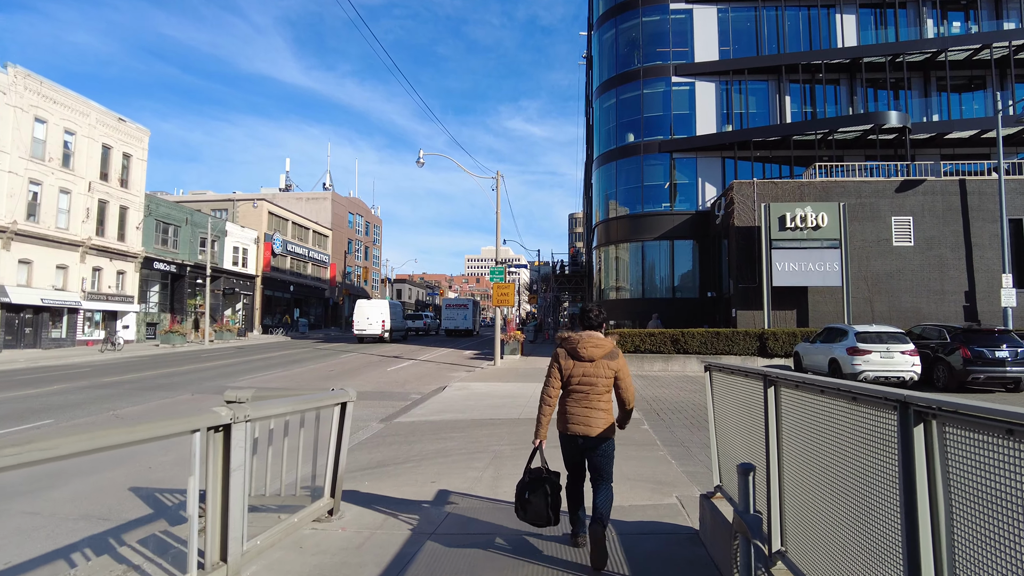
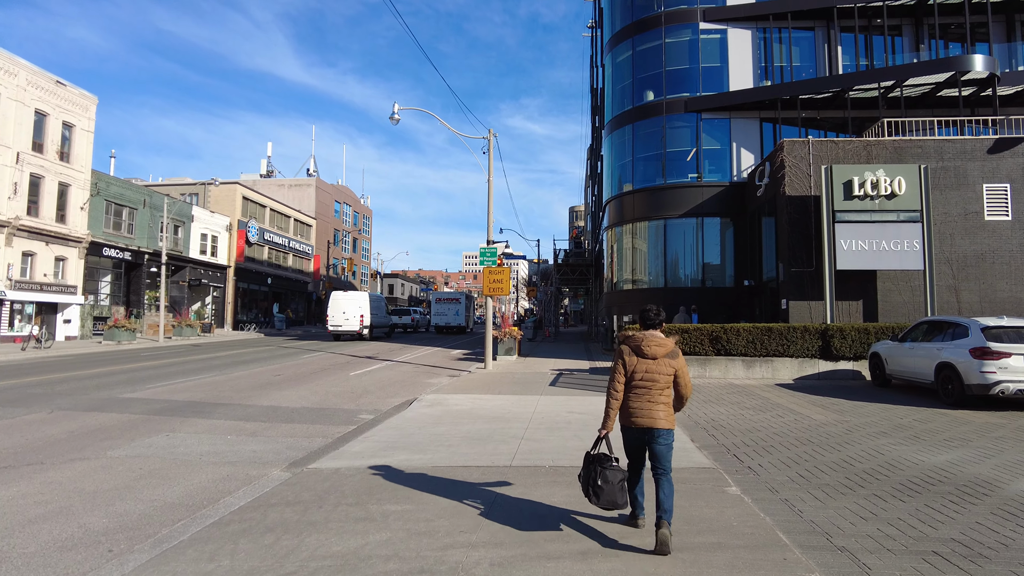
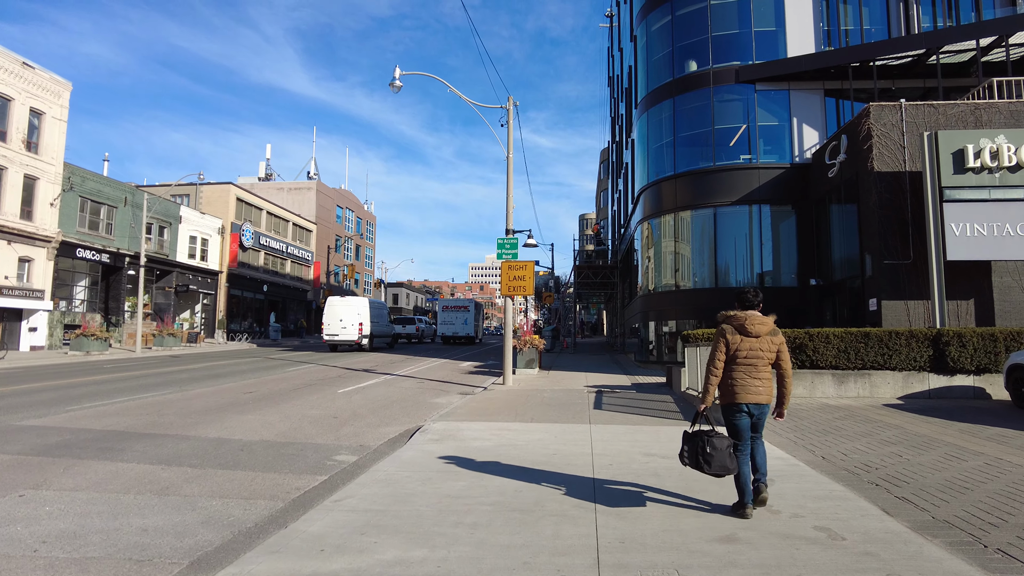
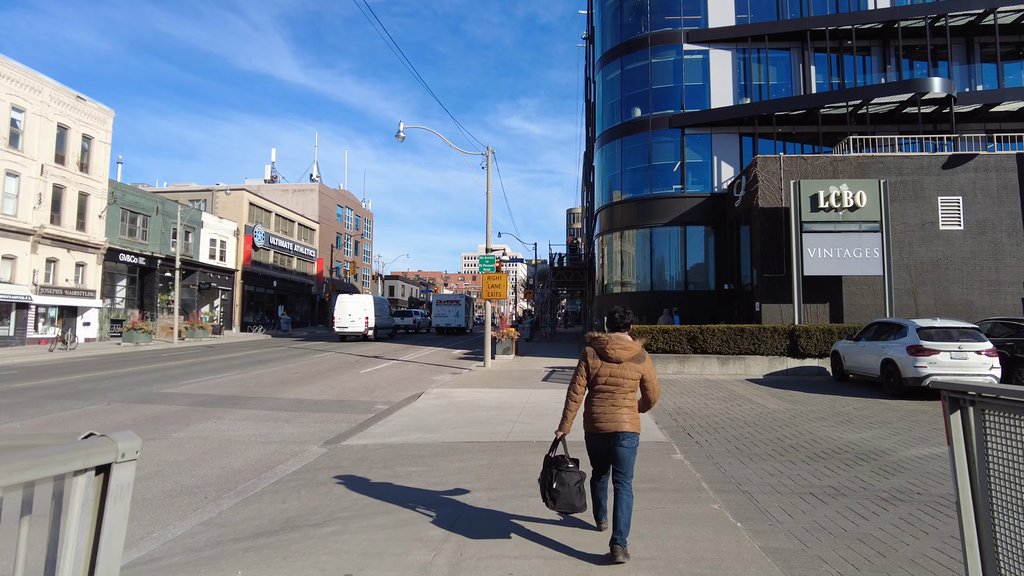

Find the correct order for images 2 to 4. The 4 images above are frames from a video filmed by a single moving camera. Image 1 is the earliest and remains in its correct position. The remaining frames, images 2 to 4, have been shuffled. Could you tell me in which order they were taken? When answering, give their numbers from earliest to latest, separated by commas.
4, 2, 3
